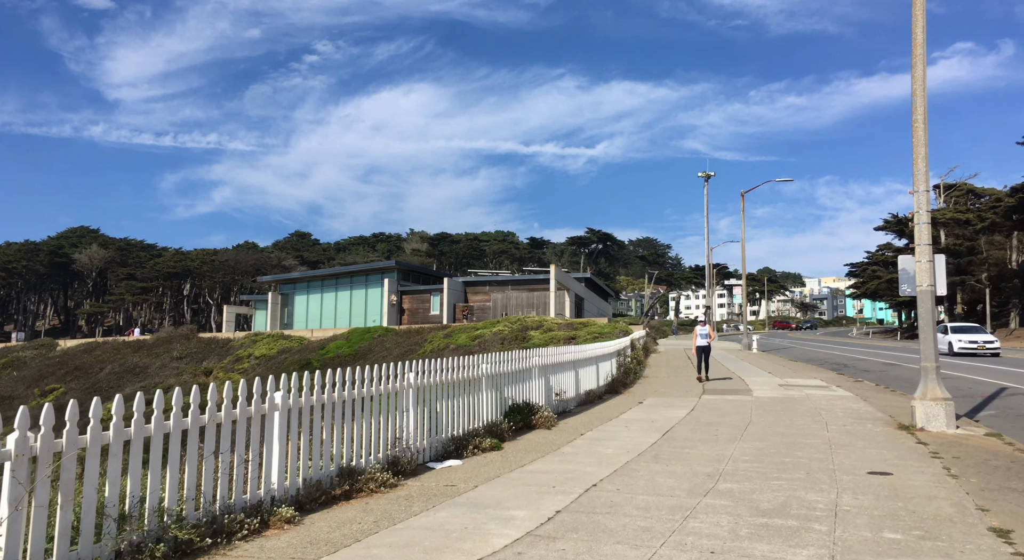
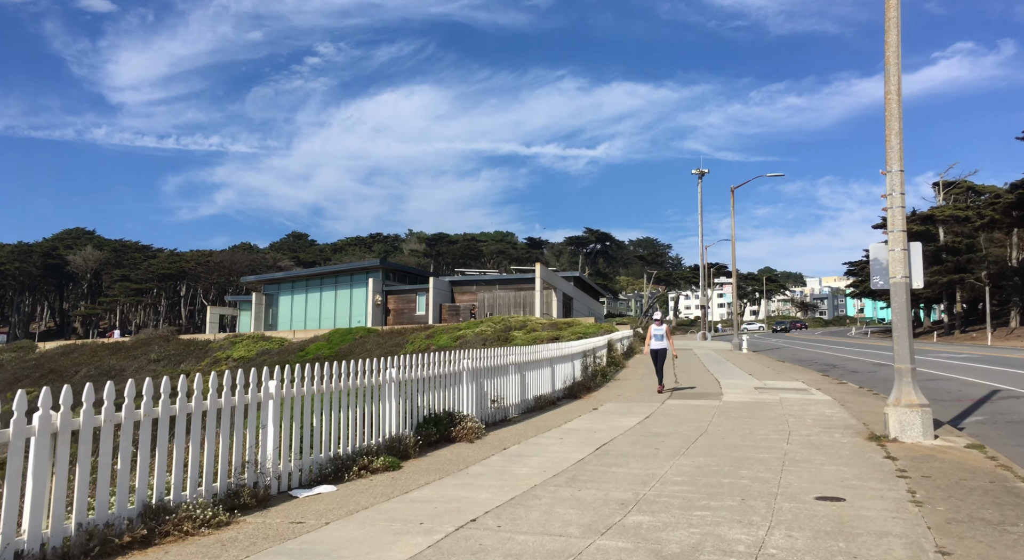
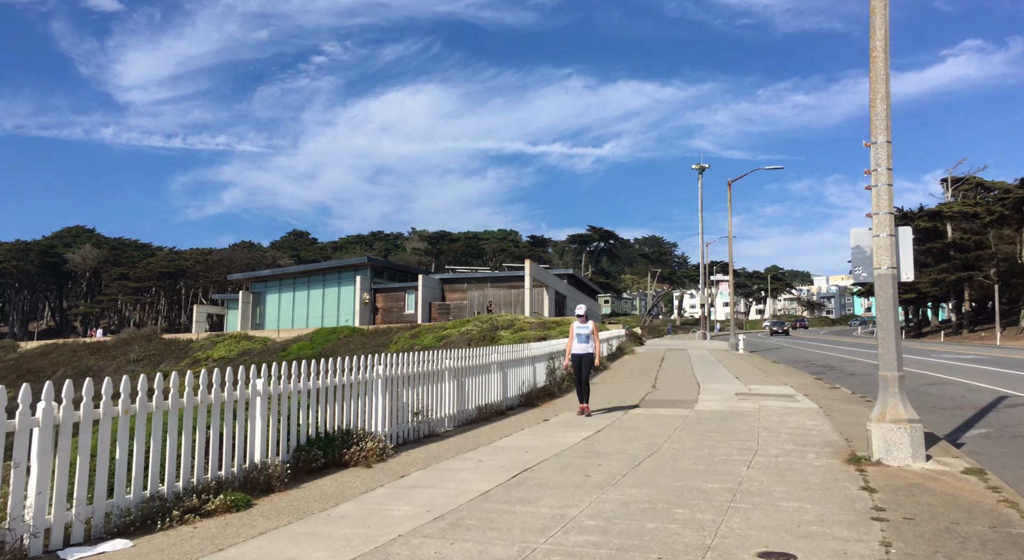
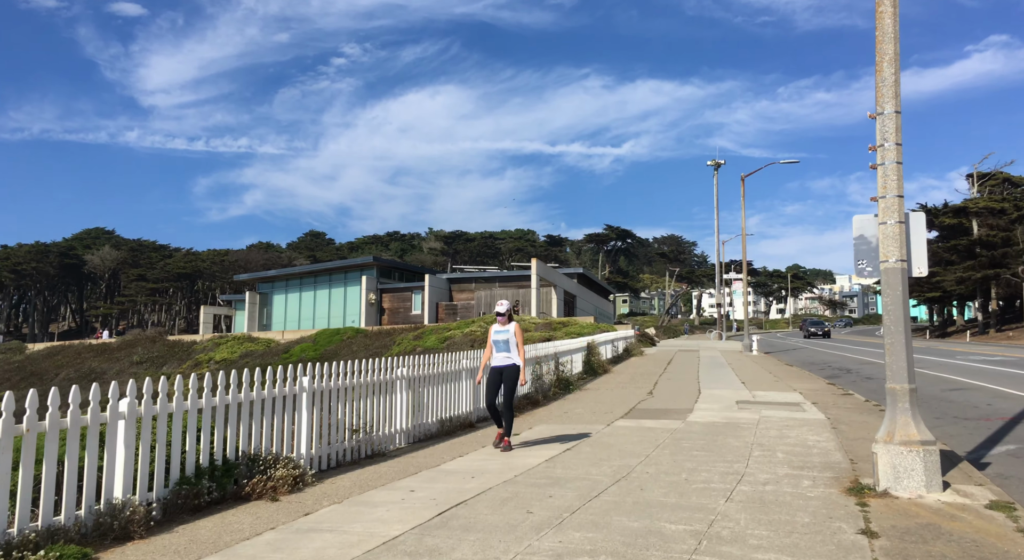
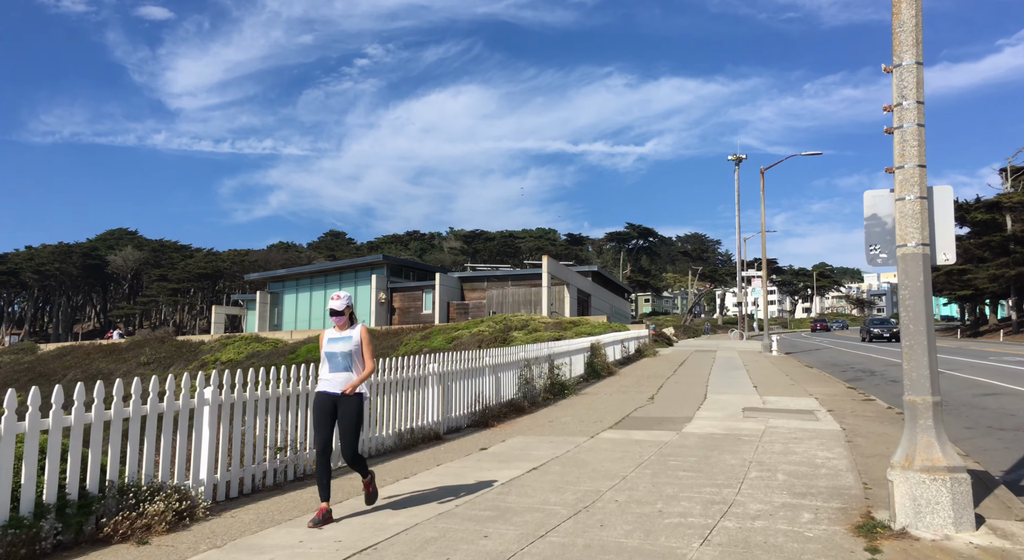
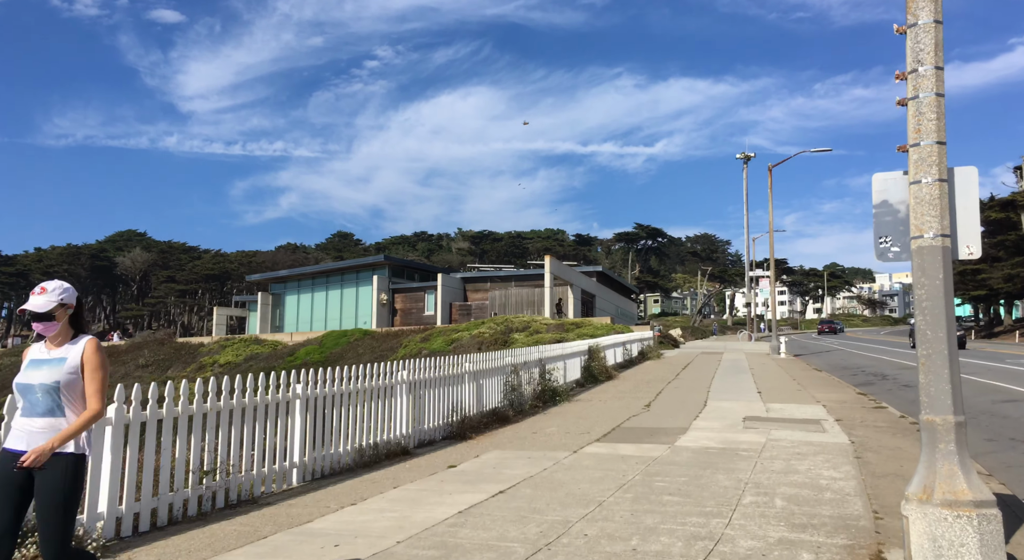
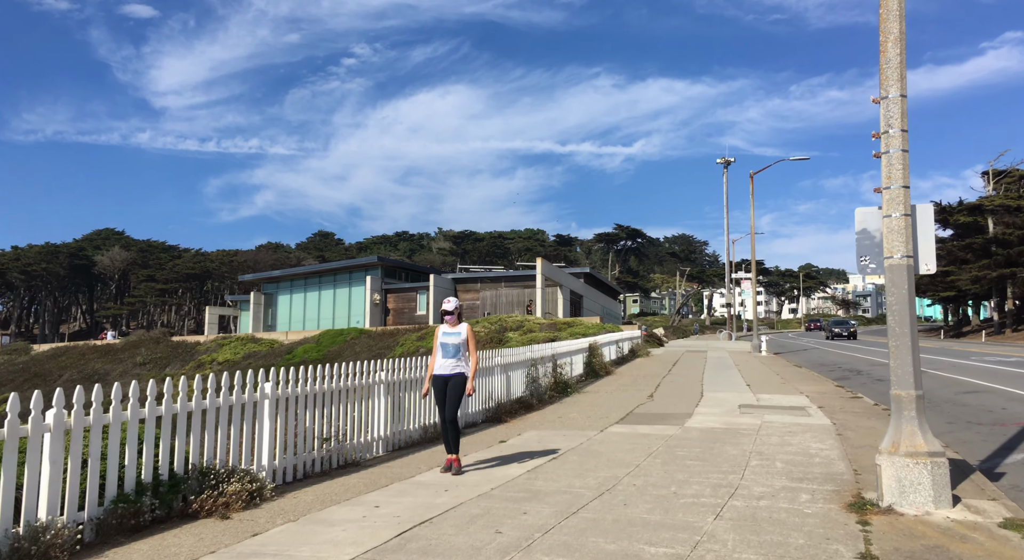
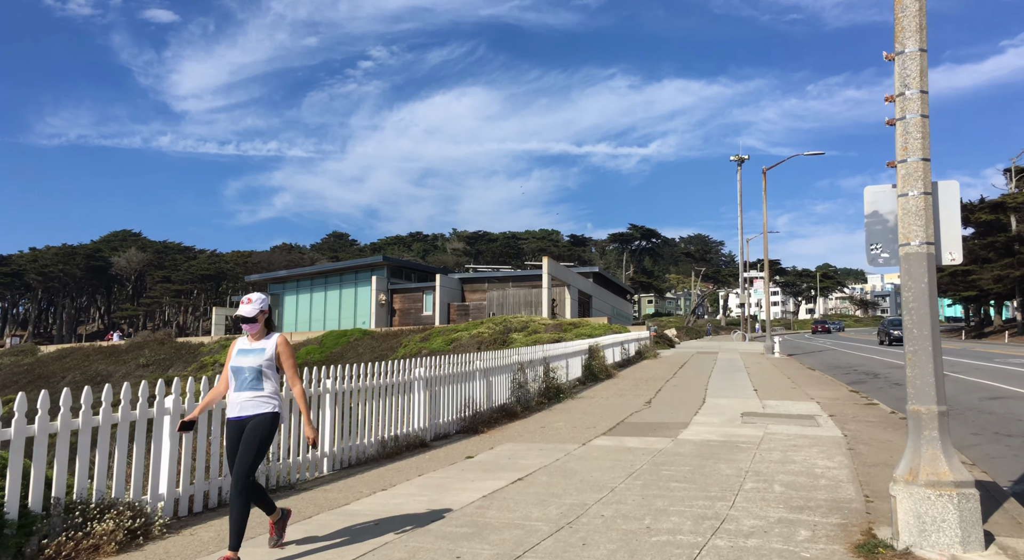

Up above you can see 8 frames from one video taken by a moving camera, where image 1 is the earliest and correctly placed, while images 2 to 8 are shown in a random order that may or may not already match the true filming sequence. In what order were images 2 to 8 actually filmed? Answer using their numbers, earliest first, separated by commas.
2, 3, 4, 7, 5, 8, 6
